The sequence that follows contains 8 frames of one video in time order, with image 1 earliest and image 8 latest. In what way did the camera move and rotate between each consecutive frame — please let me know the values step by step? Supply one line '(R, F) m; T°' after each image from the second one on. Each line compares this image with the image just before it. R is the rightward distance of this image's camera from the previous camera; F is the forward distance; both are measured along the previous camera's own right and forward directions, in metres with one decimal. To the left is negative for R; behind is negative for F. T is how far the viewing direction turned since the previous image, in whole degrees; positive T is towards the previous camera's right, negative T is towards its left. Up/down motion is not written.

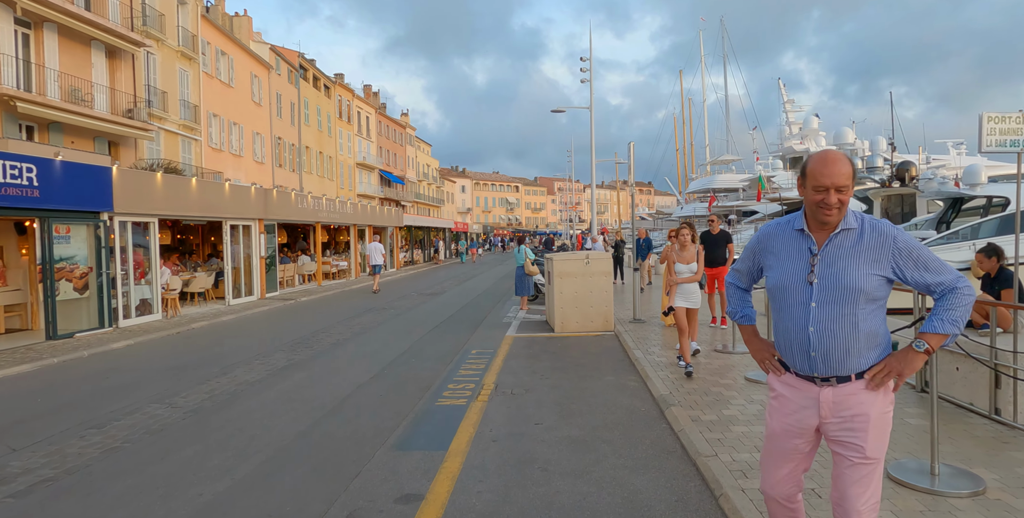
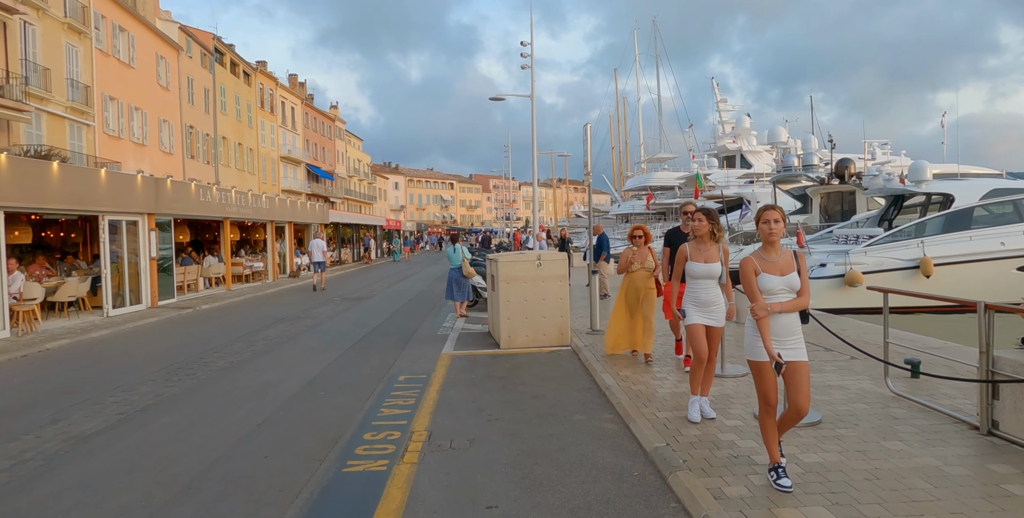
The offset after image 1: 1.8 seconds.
(0.0, +1.8) m; +6°
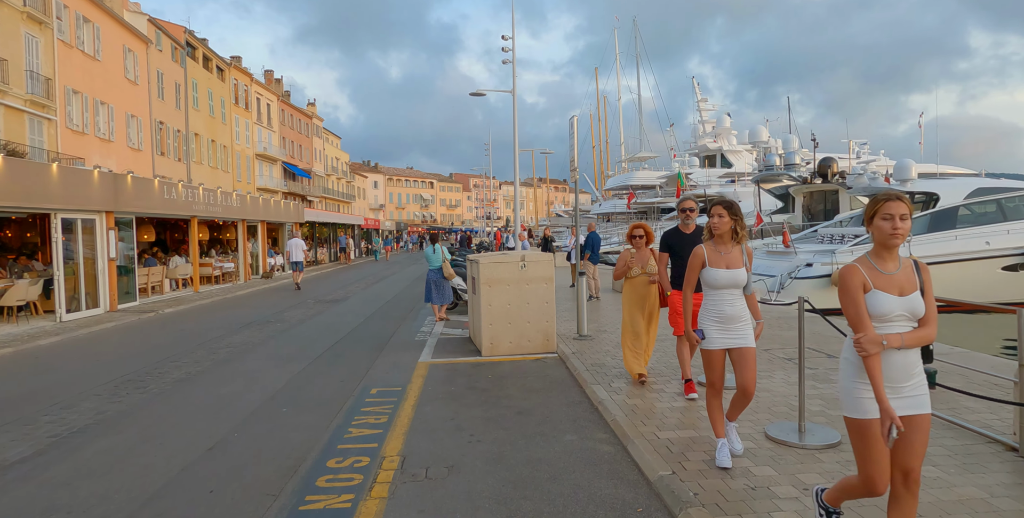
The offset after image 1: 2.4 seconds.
(0.0, +0.6) m; +2°
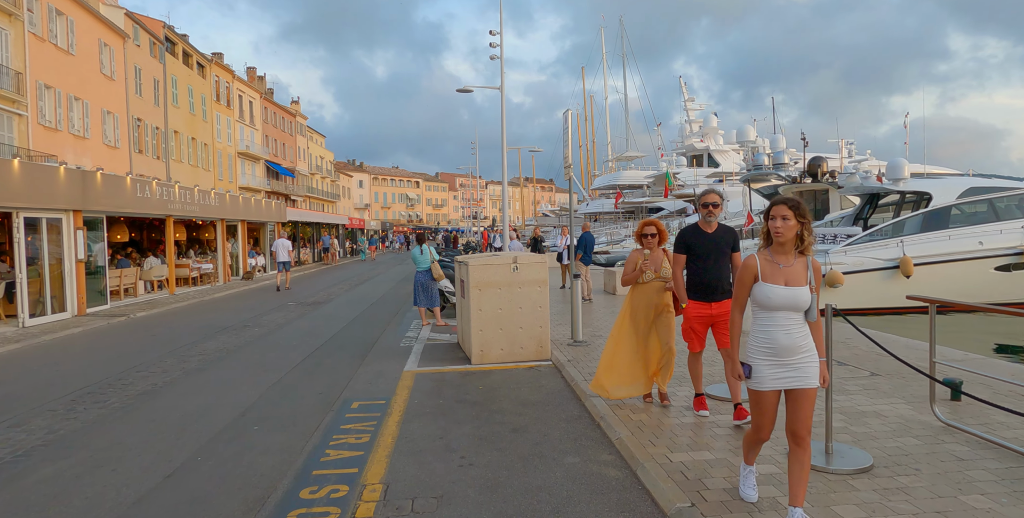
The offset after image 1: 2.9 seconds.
(-0.1, +0.5) m; +1°
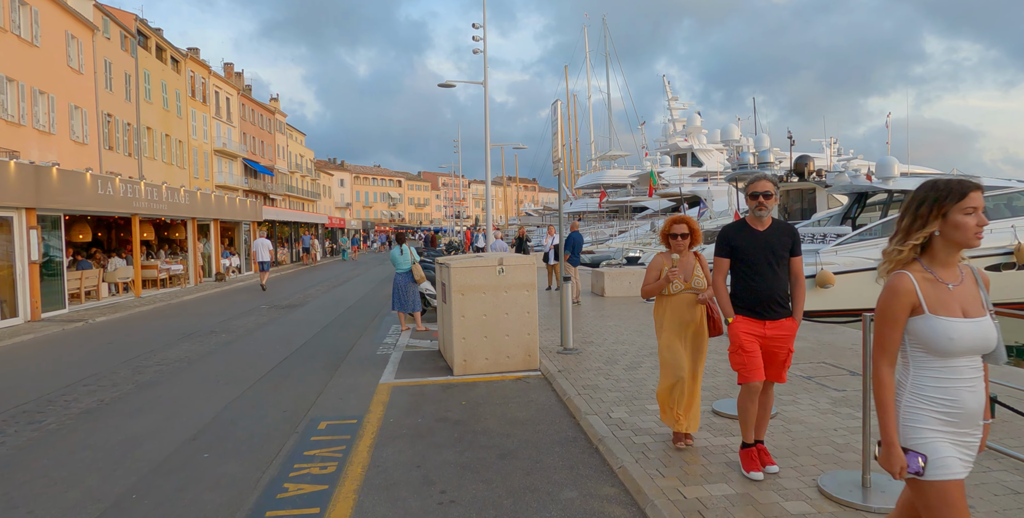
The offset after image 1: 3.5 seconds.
(0.0, +0.6) m; +2°
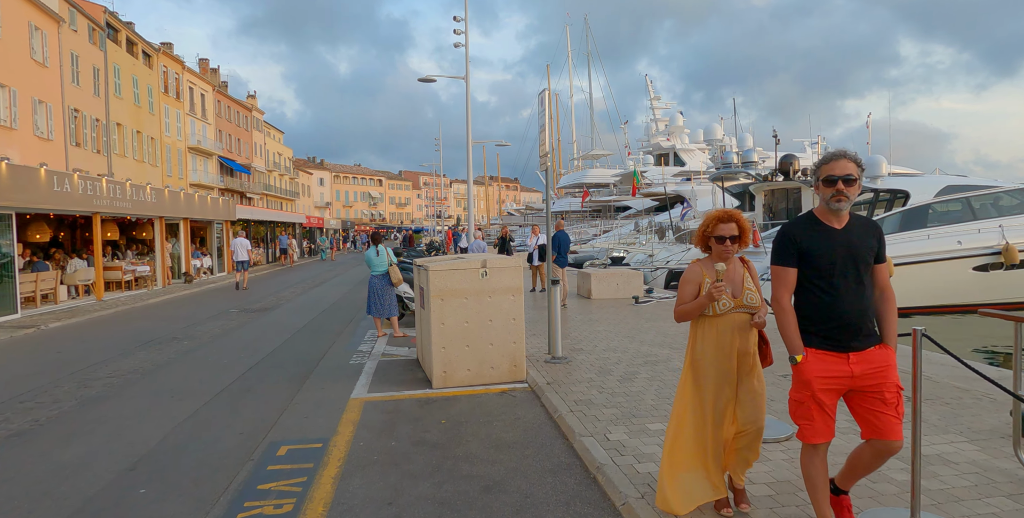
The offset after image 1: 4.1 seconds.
(0.0, +0.6) m; +2°
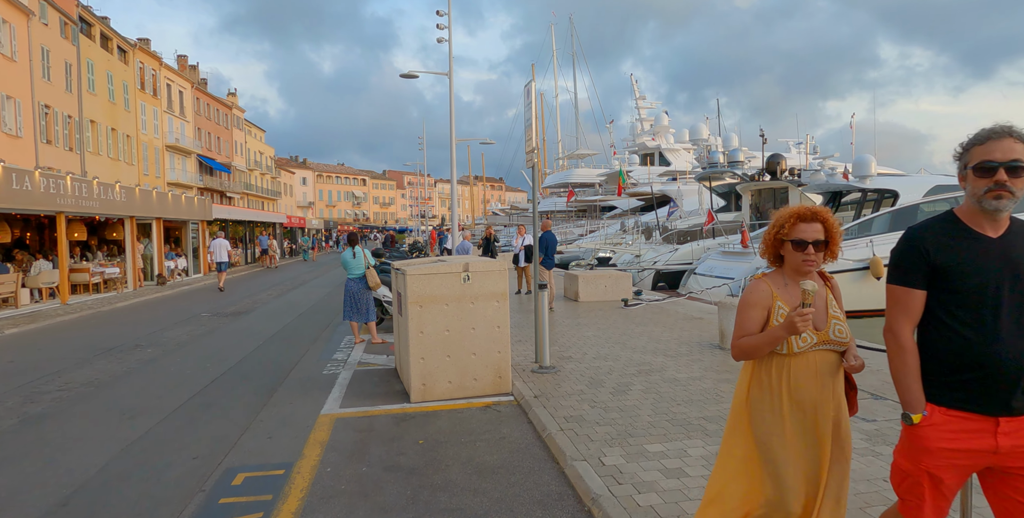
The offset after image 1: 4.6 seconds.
(0.0, +0.5) m; +1°
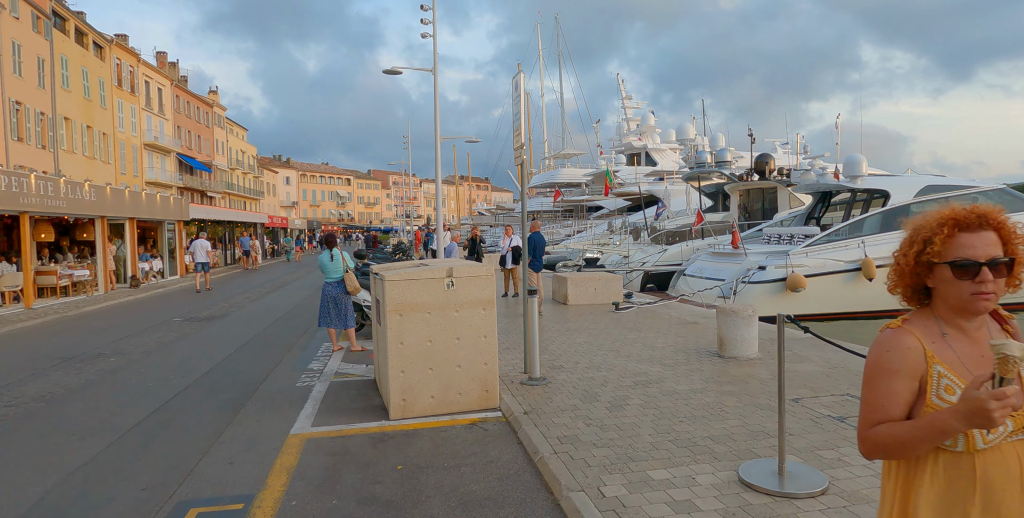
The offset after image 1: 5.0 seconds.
(0.0, +0.5) m; +1°
